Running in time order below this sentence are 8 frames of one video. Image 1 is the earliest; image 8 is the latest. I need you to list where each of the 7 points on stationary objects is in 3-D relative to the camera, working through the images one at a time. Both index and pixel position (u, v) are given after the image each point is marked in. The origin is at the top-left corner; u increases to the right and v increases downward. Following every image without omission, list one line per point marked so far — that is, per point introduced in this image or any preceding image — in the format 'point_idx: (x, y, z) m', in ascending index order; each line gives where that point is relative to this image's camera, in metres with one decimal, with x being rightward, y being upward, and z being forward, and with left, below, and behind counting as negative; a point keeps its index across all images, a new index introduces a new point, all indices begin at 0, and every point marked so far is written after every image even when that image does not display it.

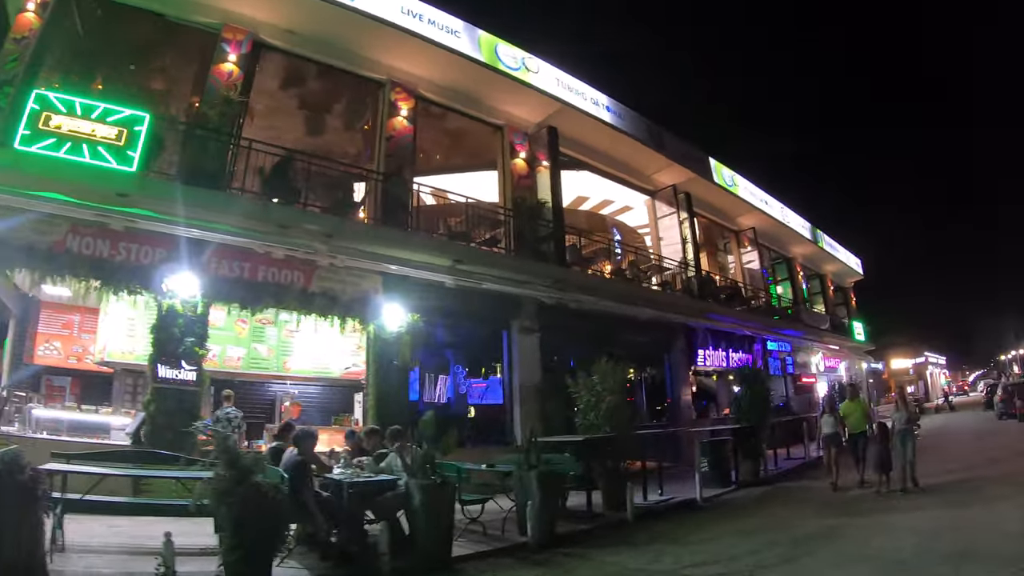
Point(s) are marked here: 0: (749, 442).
0: (+4.7, -3.0, +12.2) m
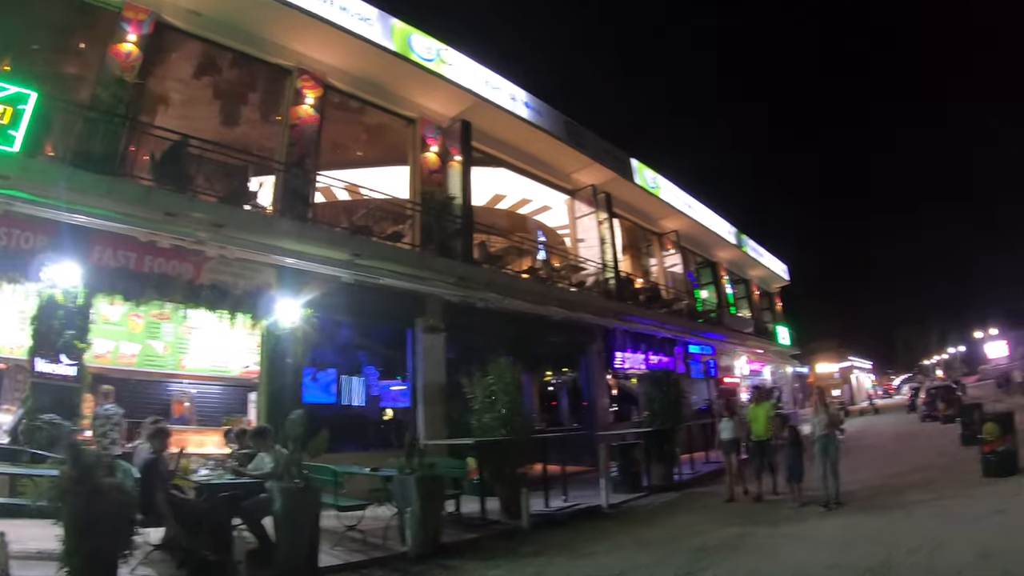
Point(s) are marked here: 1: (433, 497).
0: (+2.9, -3.1, +12.0) m
1: (-0.8, -2.5, +7.3) m
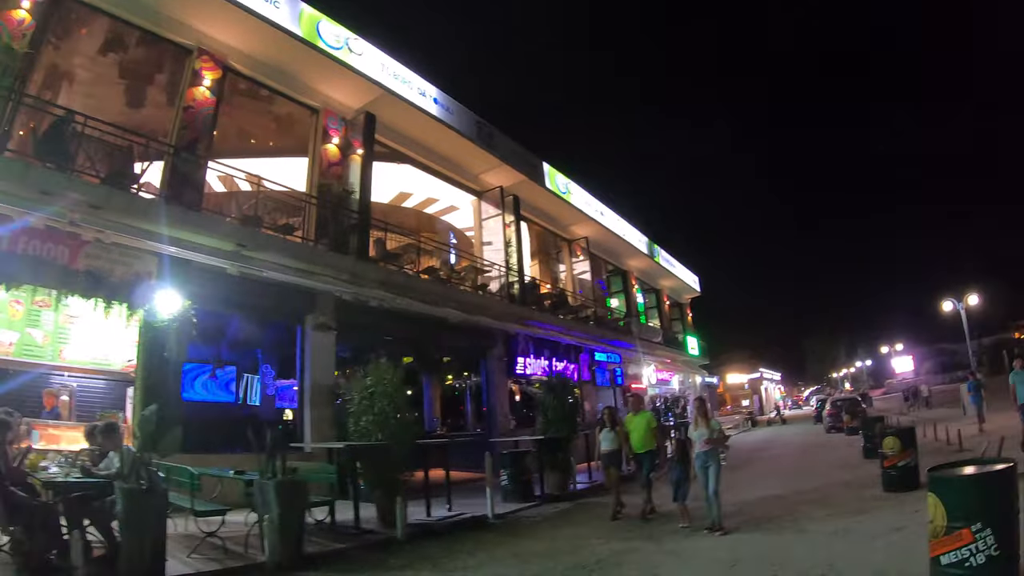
0: (+0.8, -3.2, +12.0) m
1: (-2.4, -2.4, +6.9) m
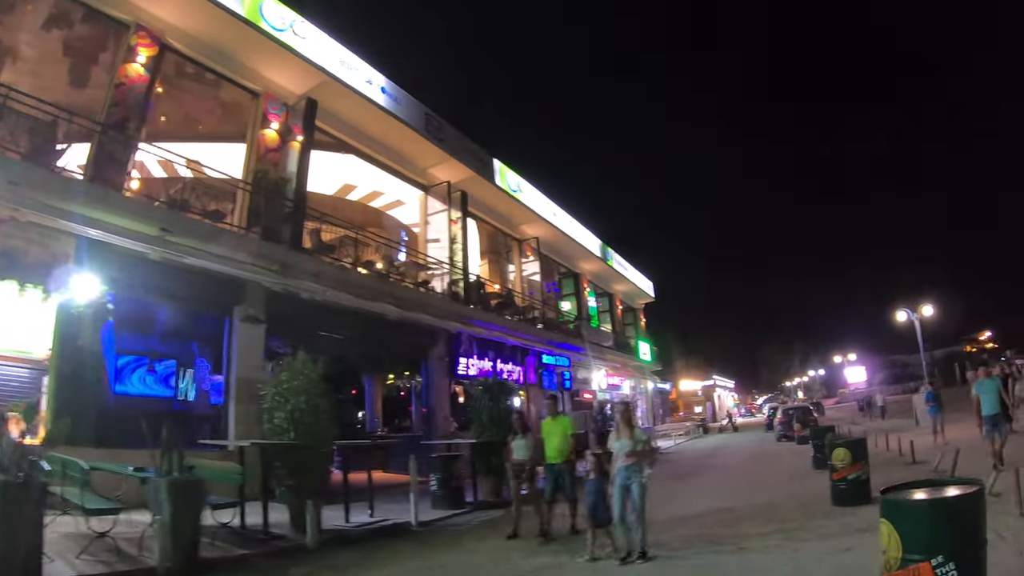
0: (-0.4, -3.1, +11.7) m
1: (-3.3, -2.2, +6.4) m
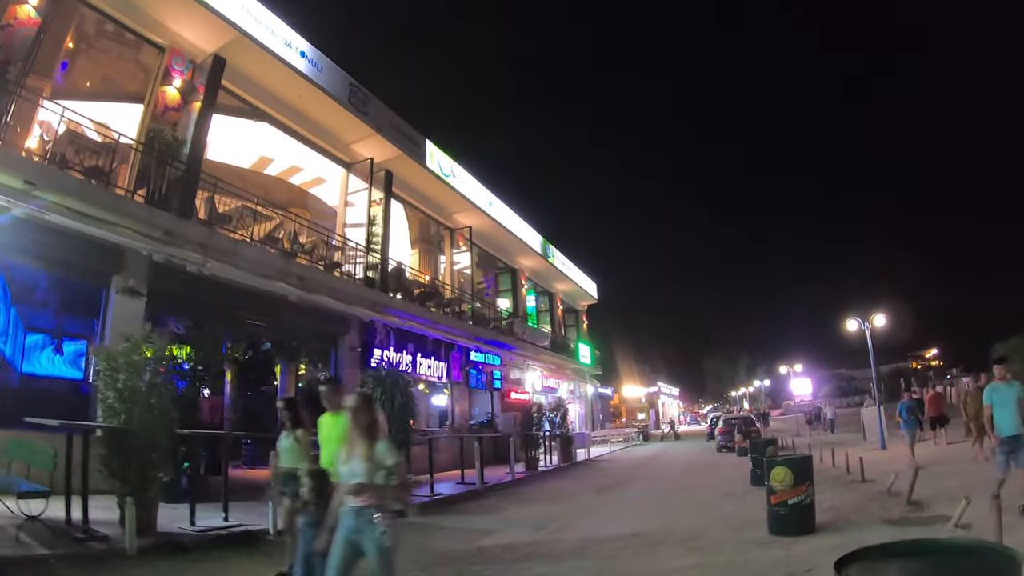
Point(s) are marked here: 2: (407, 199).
0: (-2.0, -2.9, +10.8) m
1: (-4.5, -1.8, +5.4) m
2: (-2.7, +2.4, +17.0) m
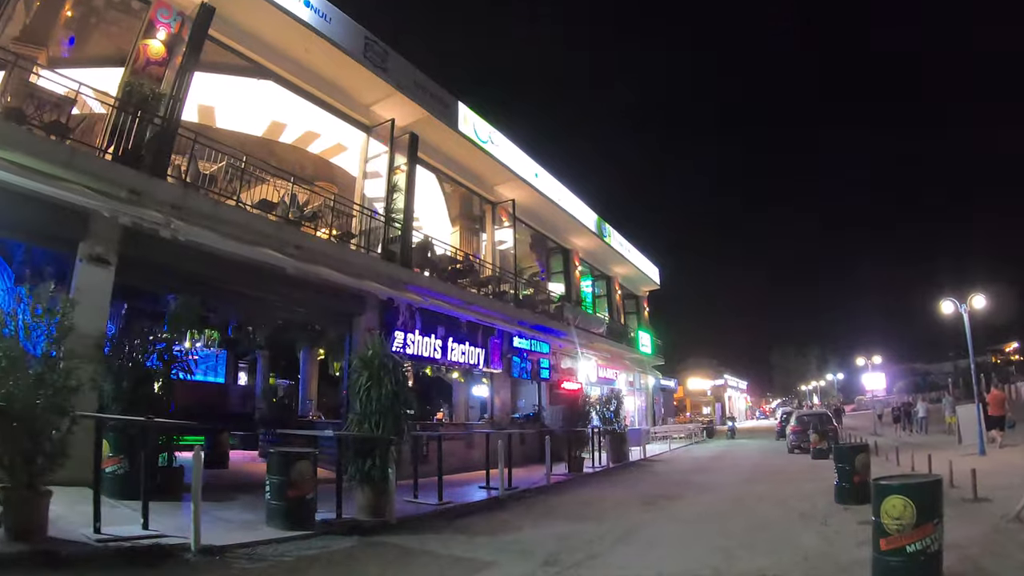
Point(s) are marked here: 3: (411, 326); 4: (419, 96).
0: (-1.6, -2.5, +9.3) m
1: (-4.6, -1.5, +4.2) m
2: (-1.6, +2.9, +15.5) m
3: (-2.0, -0.8, +13.0) m
4: (-1.9, +4.0, +13.2) m
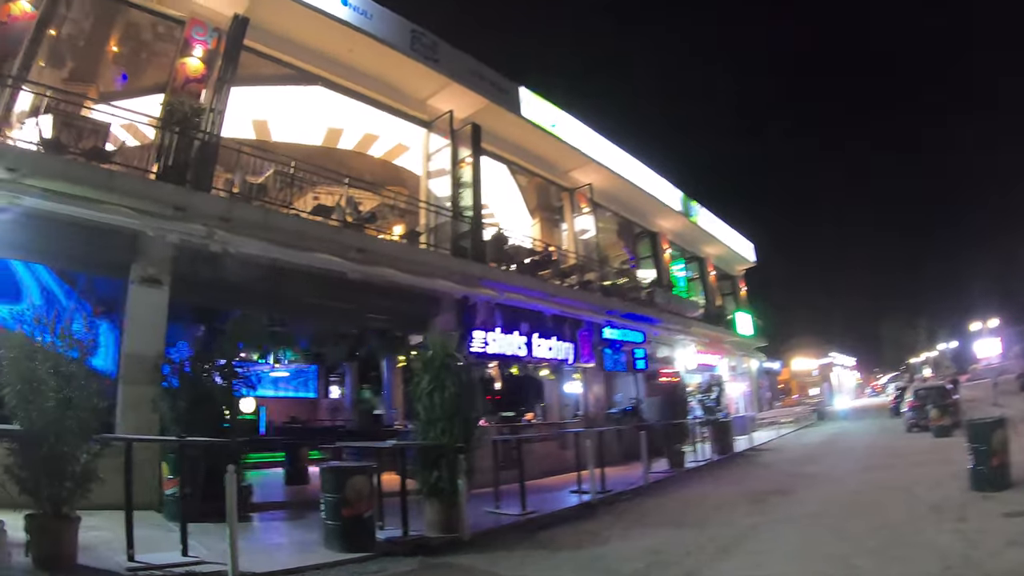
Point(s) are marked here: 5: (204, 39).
0: (-0.3, -2.4, +8.6) m
1: (-4.2, -1.7, +4.0) m
2: (+0.1, +3.0, +14.8) m
3: (-0.3, -0.7, +12.4) m
4: (-0.7, +4.1, +12.6) m
5: (-4.6, +4.0, +9.8) m
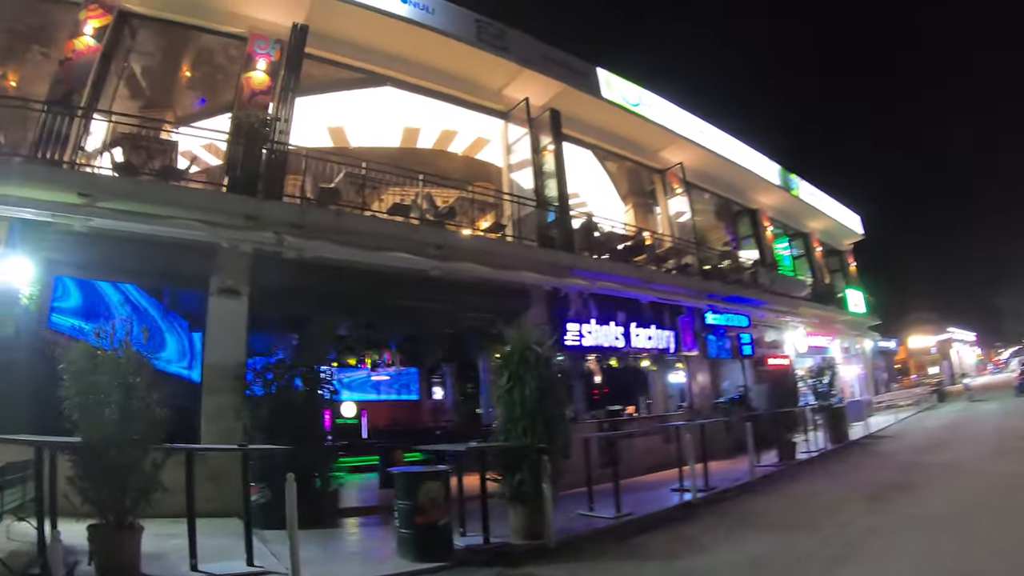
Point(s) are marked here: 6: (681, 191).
0: (+0.9, -2.2, +8.1) m
1: (-3.7, -1.9, +4.3) m
2: (+2.0, +3.2, +14.1) m
3: (+1.4, -0.5, +11.8) m
4: (+0.8, +4.2, +12.1) m
5: (-3.6, +3.8, +10.0) m
6: (+4.3, +2.4, +15.8) m
